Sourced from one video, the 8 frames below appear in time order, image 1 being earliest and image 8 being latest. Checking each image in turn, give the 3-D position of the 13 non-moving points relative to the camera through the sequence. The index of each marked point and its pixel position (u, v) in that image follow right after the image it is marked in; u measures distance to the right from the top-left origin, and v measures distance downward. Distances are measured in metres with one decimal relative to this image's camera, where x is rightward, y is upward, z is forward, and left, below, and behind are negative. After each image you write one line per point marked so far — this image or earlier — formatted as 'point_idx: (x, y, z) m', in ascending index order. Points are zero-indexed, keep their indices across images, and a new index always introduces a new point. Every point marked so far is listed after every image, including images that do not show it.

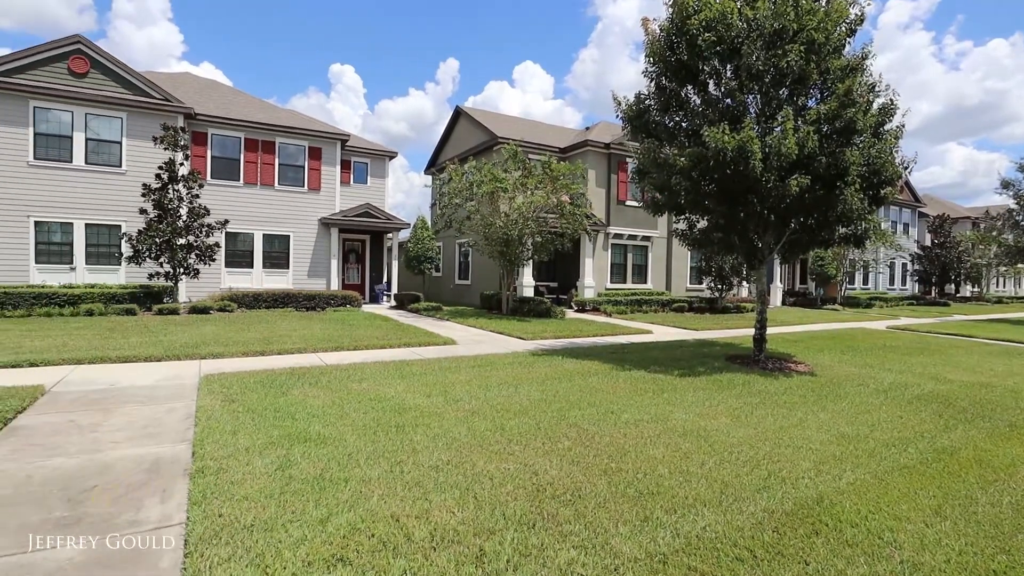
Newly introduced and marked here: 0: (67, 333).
0: (-8.2, -0.8, +10.0) m
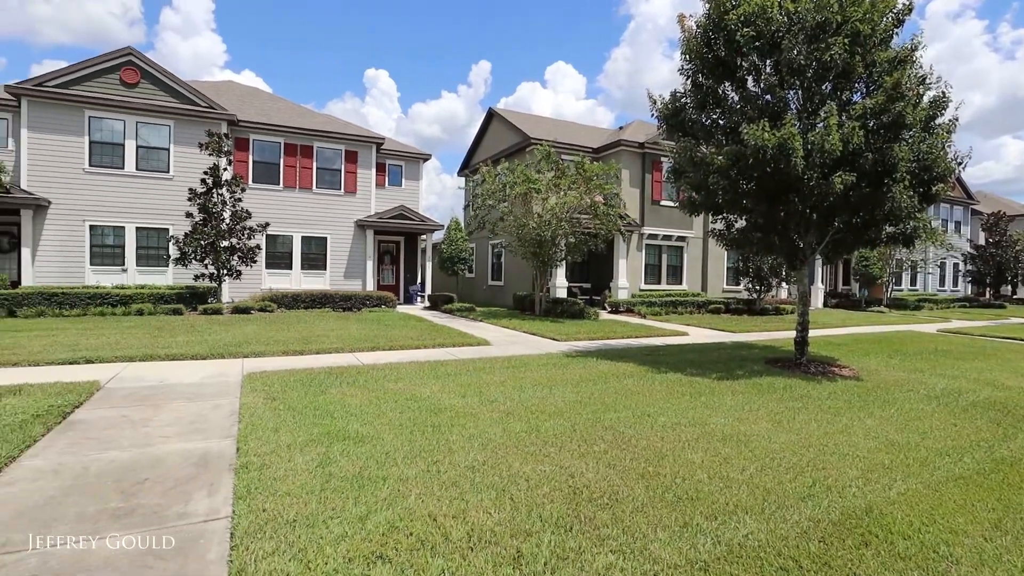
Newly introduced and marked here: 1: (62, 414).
0: (-7.5, -0.8, +10.4) m
1: (-4.3, -1.2, +5.2) m
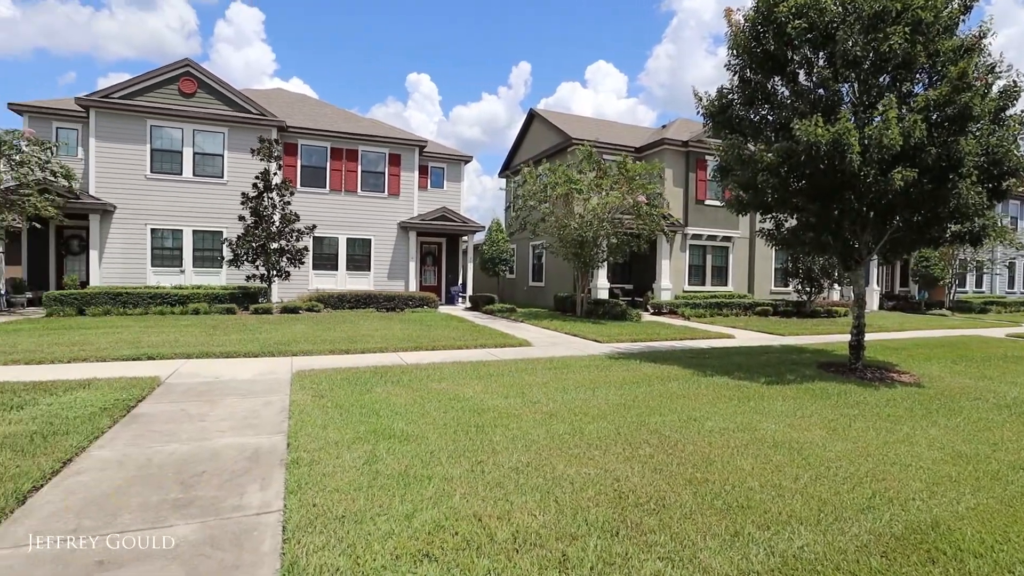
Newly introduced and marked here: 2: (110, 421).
0: (-6.7, -0.8, +10.9) m
1: (-3.8, -1.2, +5.4) m
2: (-3.7, -1.2, +5.0) m
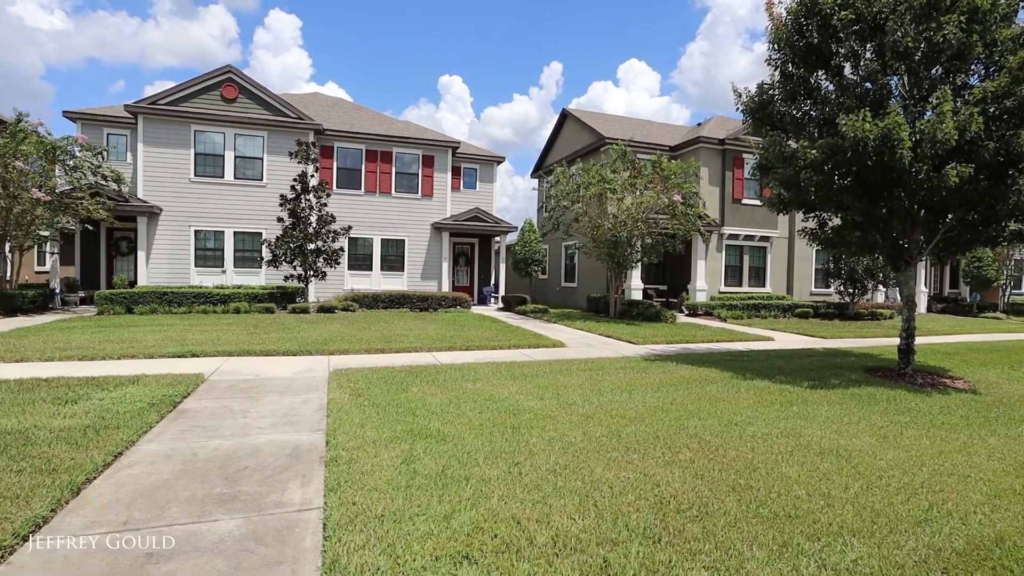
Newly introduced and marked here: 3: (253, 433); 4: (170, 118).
0: (-6.1, -0.8, +11.3) m
1: (-3.5, -1.2, +5.6) m
2: (-3.3, -1.2, +5.1) m
3: (-2.3, -1.3, +4.9) m
4: (-10.9, +5.4, +17.4) m
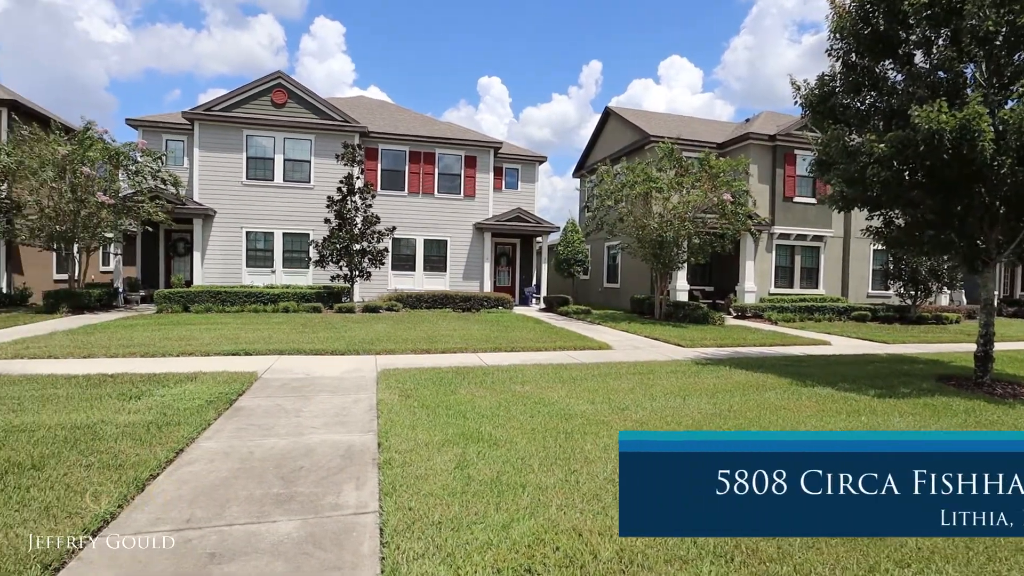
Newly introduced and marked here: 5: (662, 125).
0: (-5.1, -0.8, +11.5) m
1: (-3.0, -1.2, +5.7) m
2: (-2.9, -1.2, +5.2) m
3: (-1.8, -1.3, +4.9) m
4: (-9.5, +5.4, +18.0) m
5: (+5.5, +6.0, +19.9) m
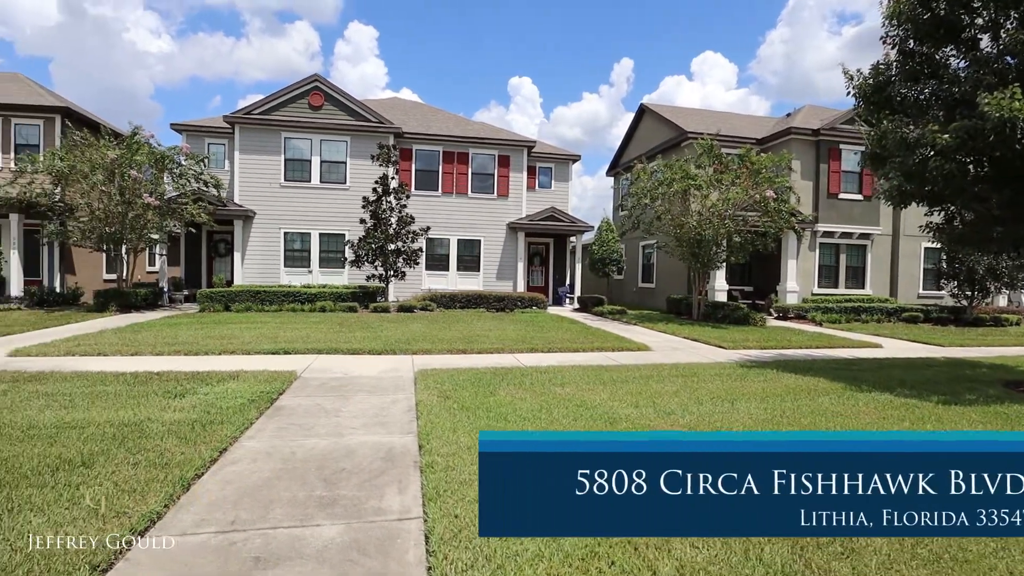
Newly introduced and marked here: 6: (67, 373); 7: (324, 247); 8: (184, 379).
0: (-4.4, -0.8, +11.7) m
1: (-2.5, -1.2, +5.7) m
2: (-2.5, -1.2, +5.3) m
3: (-1.5, -1.3, +4.9) m
4: (-8.4, +5.5, +18.3) m
5: (+6.7, +6.0, +19.4) m
6: (-5.4, -1.0, +6.6) m
7: (-6.6, +1.4, +19.1) m
8: (-3.9, -1.1, +6.4) m
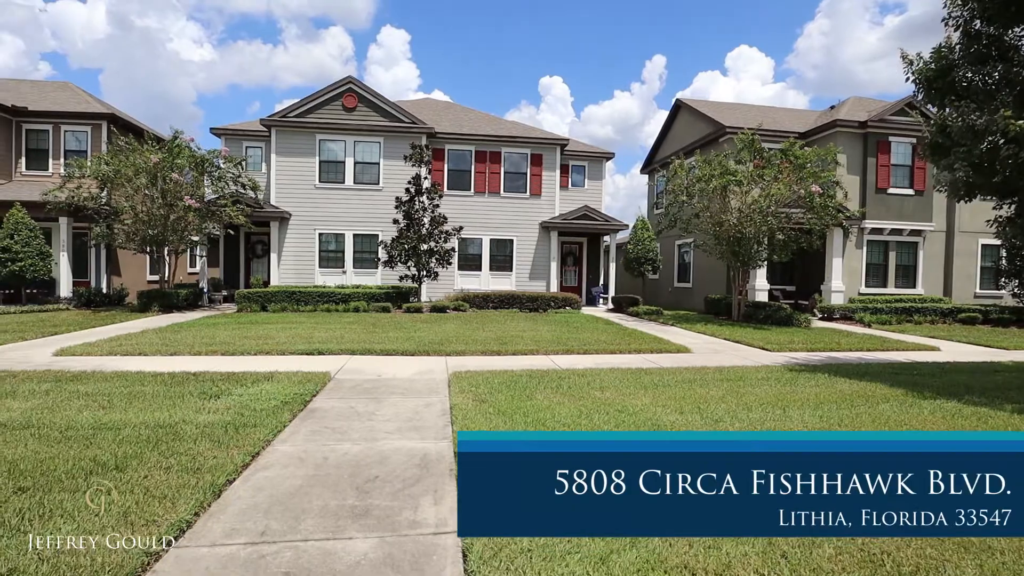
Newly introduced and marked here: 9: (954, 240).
0: (-3.7, -0.8, +11.7) m
1: (-2.2, -1.2, +5.7) m
2: (-2.1, -1.2, +5.2) m
3: (-1.1, -1.3, +4.7) m
4: (-7.3, +5.4, +18.6) m
5: (+7.8, +6.0, +18.8) m
6: (-5.0, -1.0, +6.7) m
7: (-5.5, +1.4, +19.2) m
8: (-3.4, -1.1, +6.4) m
9: (+14.6, +1.6, +18.0) m
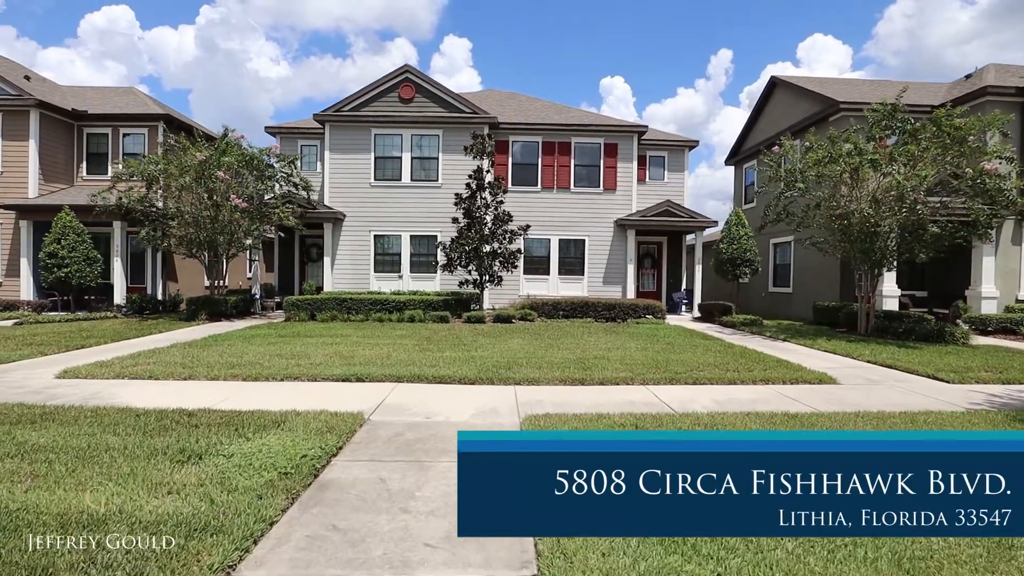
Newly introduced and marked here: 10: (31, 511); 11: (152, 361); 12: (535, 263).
0: (-2.2, -1.0, +10.0) m
1: (-1.4, -1.3, +3.9) m
2: (-1.4, -1.3, +3.4) m
3: (-0.5, -1.4, +2.8) m
4: (-5.1, +5.2, +17.3) m
5: (+9.9, +5.8, +15.8) m
6: (-4.1, -1.2, +5.2) m
7: (-3.2, +1.2, +17.7) m
8: (-2.6, -1.2, +4.8) m
9: (+16.6, +1.5, +14.2) m
10: (-2.8, -1.3, +3.1) m
11: (-5.2, -1.1, +7.9) m
12: (+0.7, +0.8, +17.7) m
